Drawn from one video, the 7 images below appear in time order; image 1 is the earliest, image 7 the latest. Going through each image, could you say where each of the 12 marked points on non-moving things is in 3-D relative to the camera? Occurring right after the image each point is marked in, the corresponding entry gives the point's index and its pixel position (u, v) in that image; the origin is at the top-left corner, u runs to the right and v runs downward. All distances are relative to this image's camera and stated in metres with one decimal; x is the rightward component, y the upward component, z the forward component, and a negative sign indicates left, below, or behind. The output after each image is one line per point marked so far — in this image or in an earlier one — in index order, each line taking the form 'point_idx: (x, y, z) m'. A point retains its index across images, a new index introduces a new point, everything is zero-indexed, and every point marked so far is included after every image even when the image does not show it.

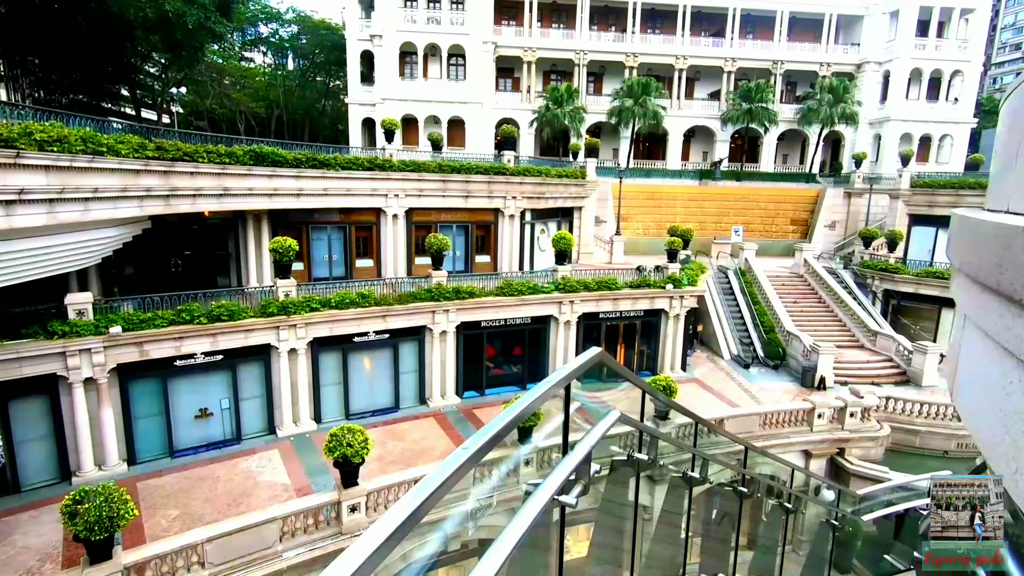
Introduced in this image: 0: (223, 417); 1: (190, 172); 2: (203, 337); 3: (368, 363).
0: (-8.8, -3.9, +16.5) m
1: (-10.3, +3.7, +17.3) m
2: (-8.9, -1.4, +15.5) m
3: (-5.0, -2.6, +18.6) m
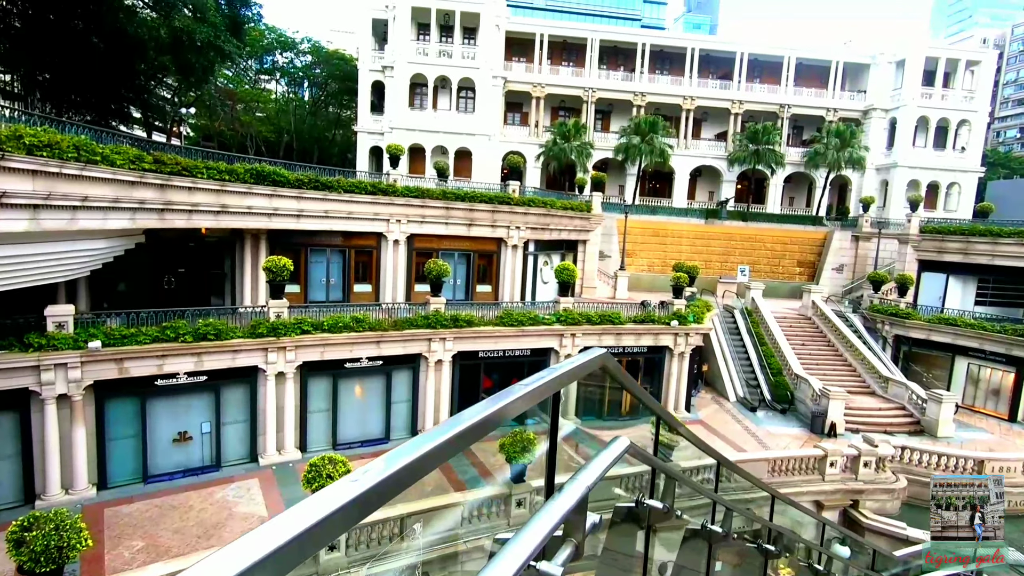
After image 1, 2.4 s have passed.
0: (-9.0, -4.5, +15.7) m
1: (-10.2, +3.2, +17.0) m
2: (-8.9, -1.9, +14.8) m
3: (-5.1, -3.4, +17.9) m
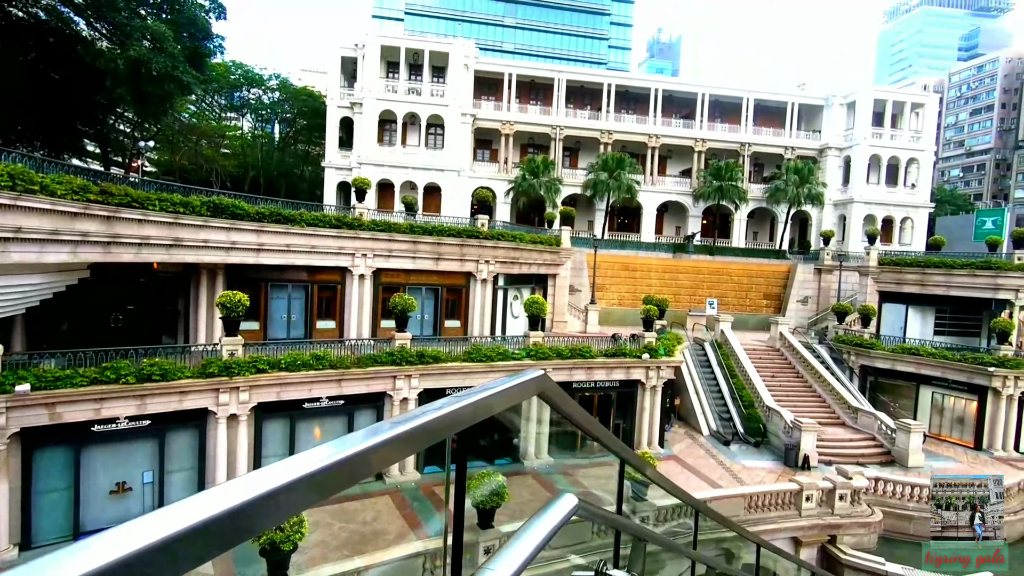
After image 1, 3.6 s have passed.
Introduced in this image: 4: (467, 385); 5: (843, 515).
0: (-9.8, -5.5, +14.4) m
1: (-11.2, +2.0, +16.2) m
2: (-9.8, -2.8, +13.8) m
3: (-6.1, -4.5, +16.9) m
4: (-1.6, -3.4, +18.9) m
5: (+9.8, -6.7, +16.0) m
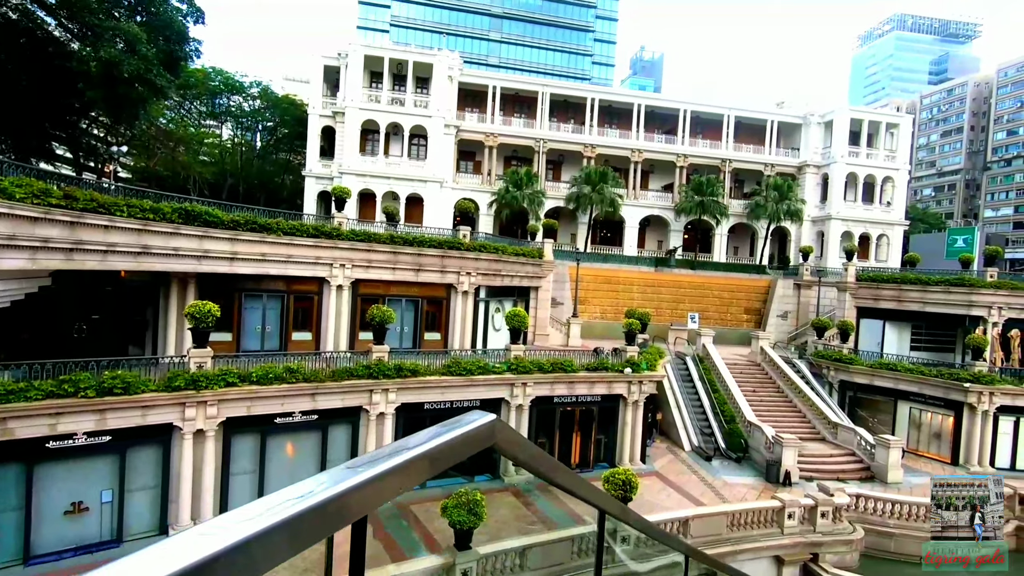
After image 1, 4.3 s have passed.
0: (-10.4, -5.7, +13.7) m
1: (-11.8, +1.8, +15.6) m
2: (-10.3, -3.1, +13.1) m
3: (-6.7, -4.9, +16.3) m
4: (-2.3, -3.8, +18.5) m
5: (+9.2, -7.2, +15.8) m
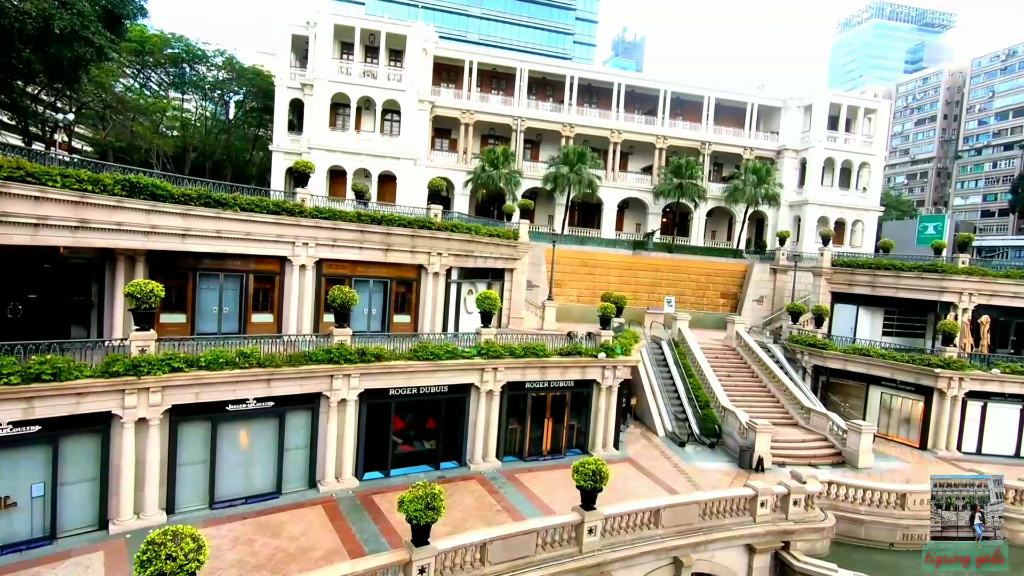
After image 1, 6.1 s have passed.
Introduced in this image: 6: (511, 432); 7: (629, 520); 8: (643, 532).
0: (-11.2, -5.2, +12.7) m
1: (-12.6, +2.4, +14.2) m
2: (-11.1, -2.5, +12.0) m
3: (-7.6, -4.3, +15.4) m
4: (-3.3, -3.2, +17.7) m
5: (+8.2, -6.7, +15.6) m
6: (0.0, -5.3, +19.8) m
7: (+3.0, -5.9, +13.7) m
8: (+3.4, -6.2, +13.8) m
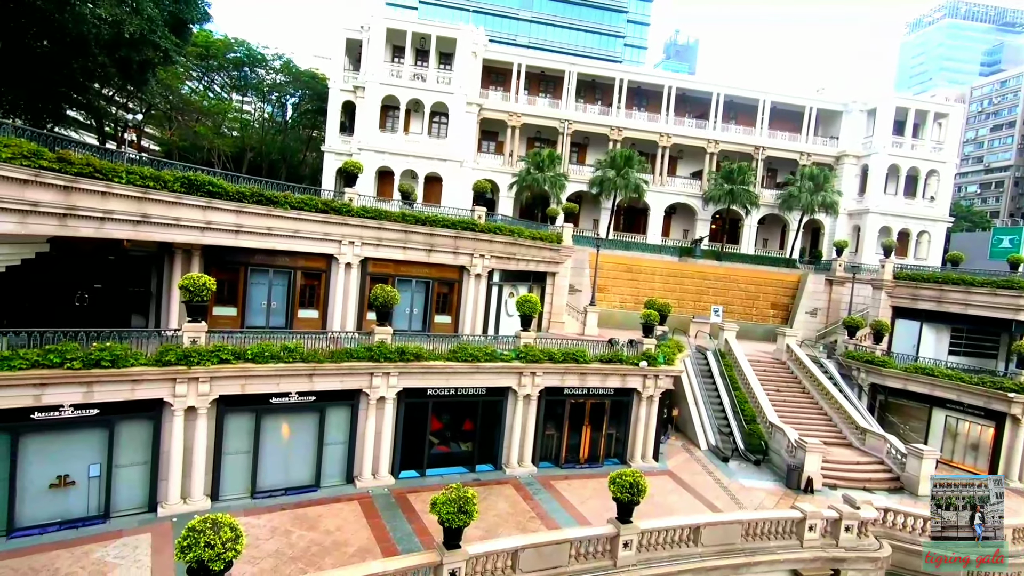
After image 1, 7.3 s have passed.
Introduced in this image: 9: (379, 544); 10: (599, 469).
0: (-10.4, -4.9, +13.3) m
1: (-11.4, +2.7, +15.0) m
2: (-10.3, -2.3, +12.6) m
3: (-6.6, -4.2, +15.7) m
4: (-2.1, -3.2, +17.7) m
5: (+9.1, -7.1, +14.7) m
6: (+1.3, -5.4, +19.5) m
7: (+3.8, -6.1, +13.2) m
8: (+4.2, -6.4, +13.2) m
9: (-3.3, -6.3, +13.3) m
10: (+3.2, -6.6, +19.8) m
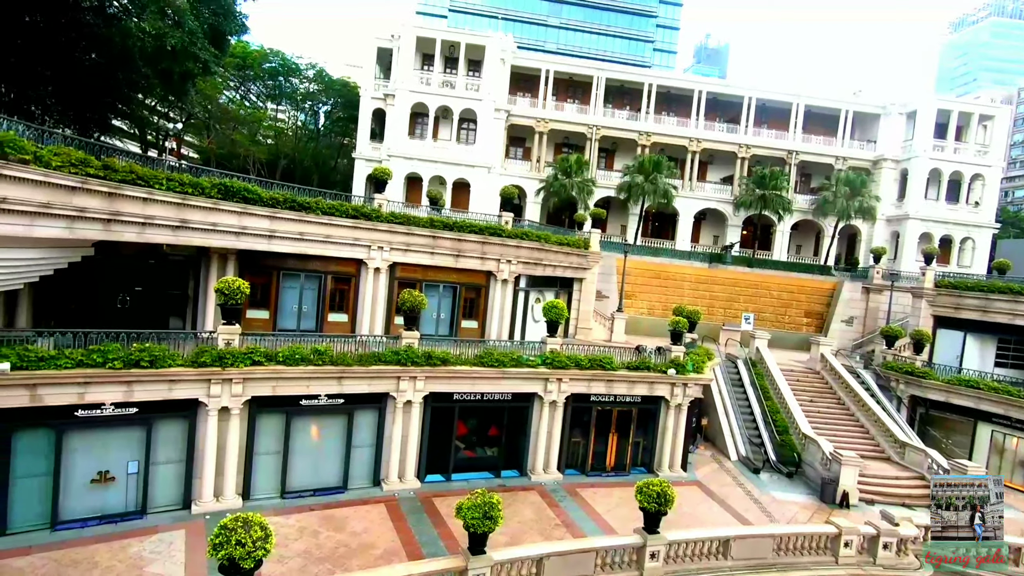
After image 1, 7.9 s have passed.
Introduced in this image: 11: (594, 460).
0: (-9.8, -5.0, +13.7) m
1: (-10.7, +2.6, +15.6) m
2: (-9.6, -2.4, +13.1) m
3: (-5.8, -4.3, +16.0) m
4: (-1.2, -3.4, +17.8) m
5: (+9.8, -7.3, +14.1) m
6: (+2.2, -5.6, +19.4) m
7: (+4.4, -6.2, +12.9) m
8: (+4.8, -6.6, +13.0) m
9: (-2.7, -6.4, +13.4) m
10: (+4.1, -6.9, +19.5) m
11: (+3.0, -6.2, +19.5) m
